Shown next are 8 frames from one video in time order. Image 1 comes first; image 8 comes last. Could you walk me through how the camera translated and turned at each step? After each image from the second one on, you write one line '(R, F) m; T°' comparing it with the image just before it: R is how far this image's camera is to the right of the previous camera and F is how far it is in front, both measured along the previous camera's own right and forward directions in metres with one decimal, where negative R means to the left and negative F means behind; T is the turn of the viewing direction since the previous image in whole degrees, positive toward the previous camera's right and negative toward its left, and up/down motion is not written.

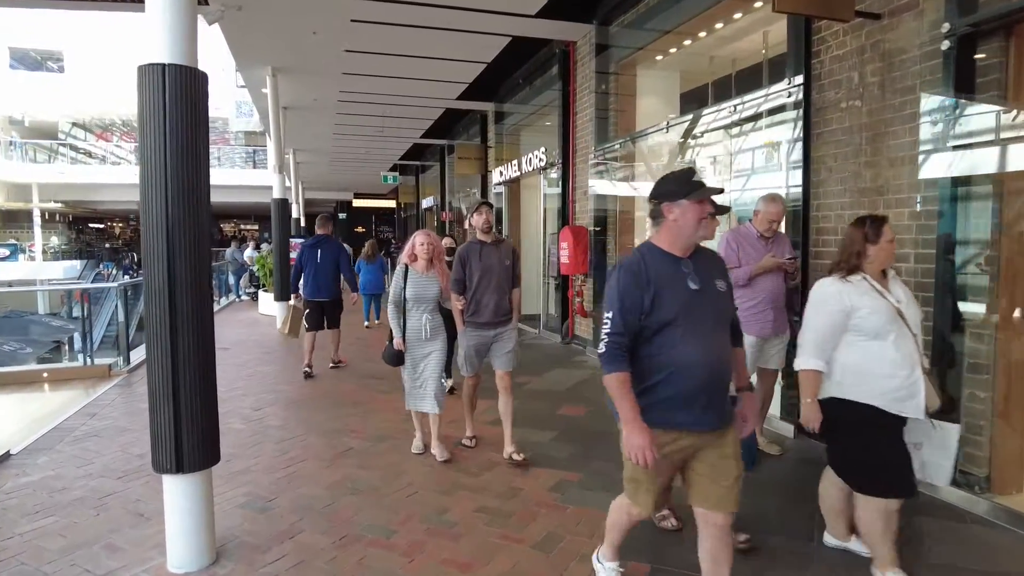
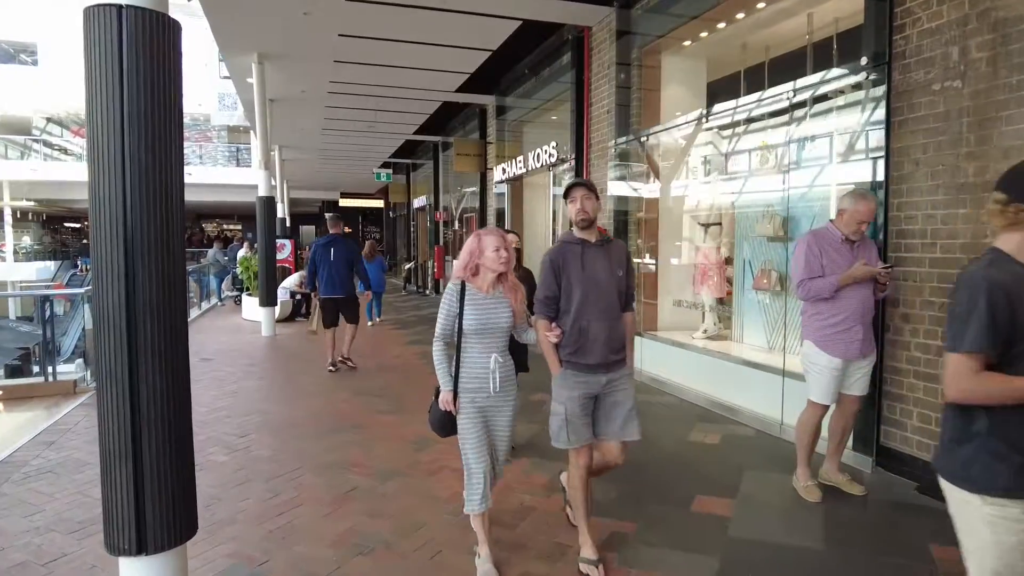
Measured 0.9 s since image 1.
(-0.3, +0.7) m; +1°
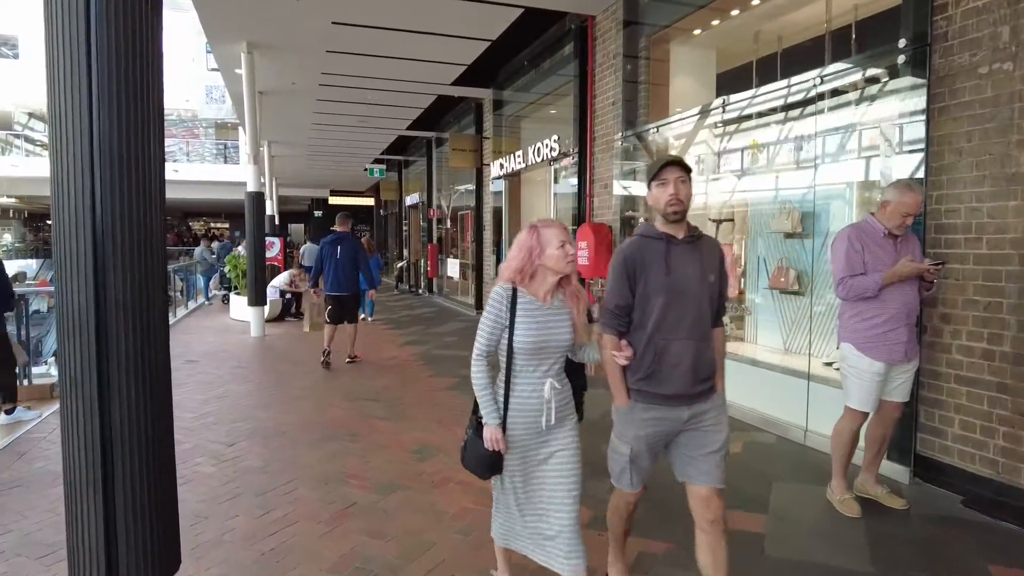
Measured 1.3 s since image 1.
(-0.1, +0.3) m; +1°
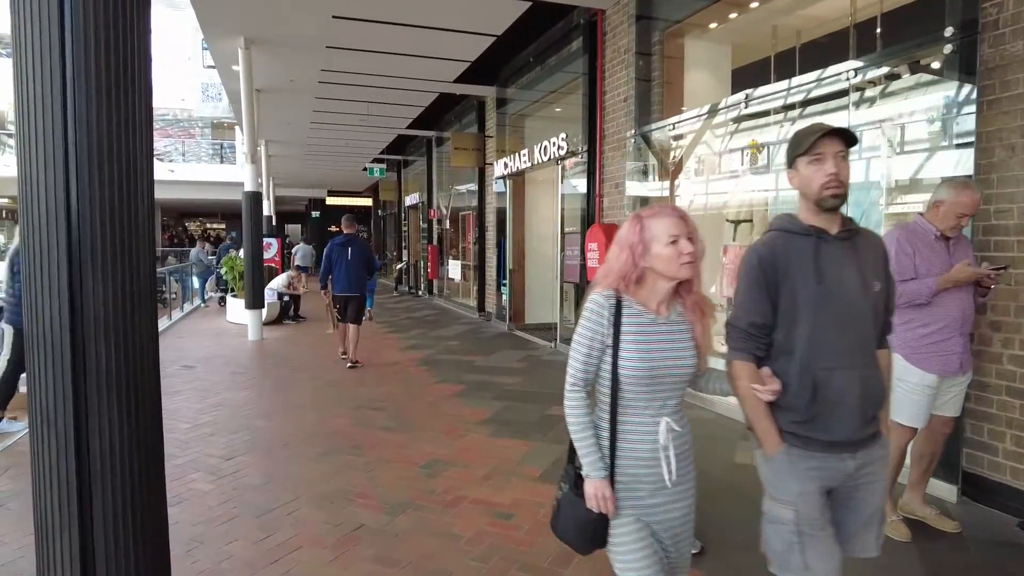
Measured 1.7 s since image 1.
(-0.1, +0.2) m; 0°
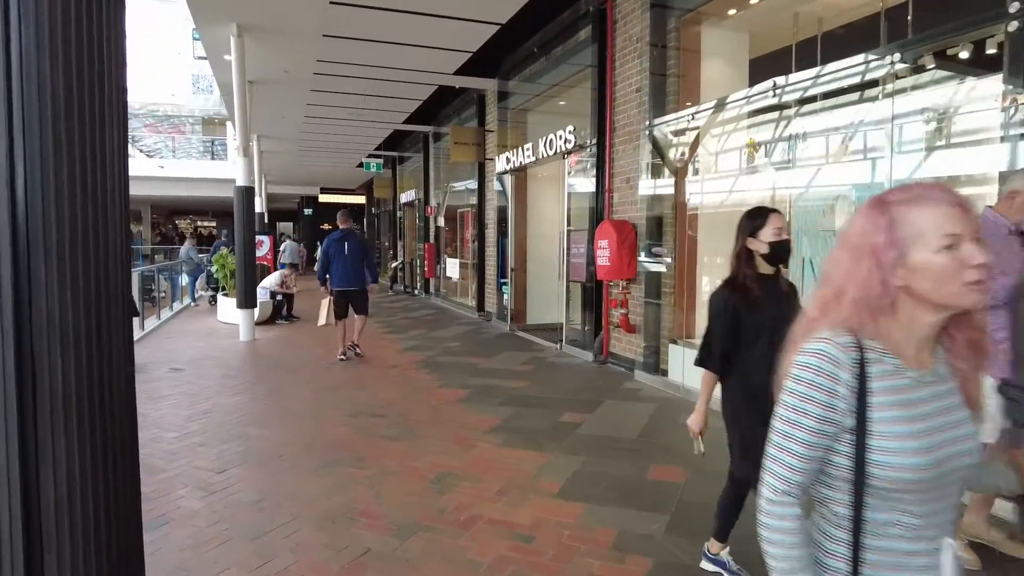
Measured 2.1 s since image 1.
(-0.1, +0.3) m; +1°
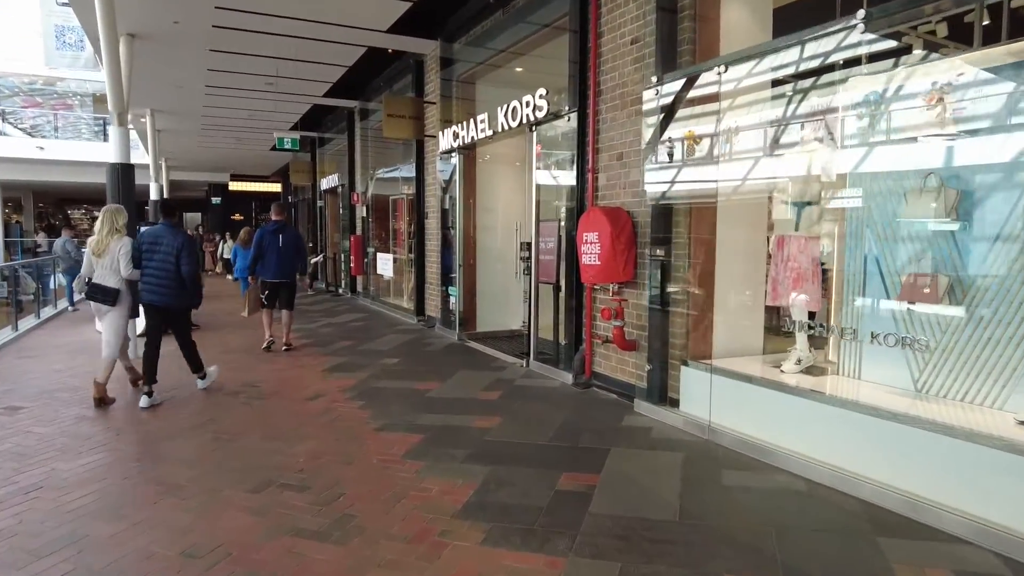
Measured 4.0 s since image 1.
(-0.3, +1.5) m; +7°
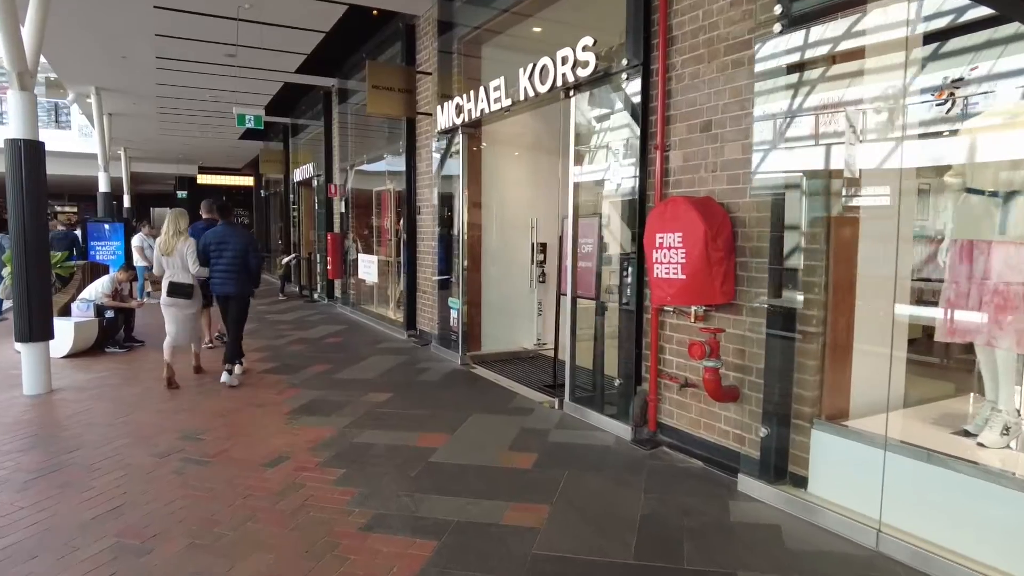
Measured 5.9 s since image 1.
(-0.4, +1.5) m; +2°
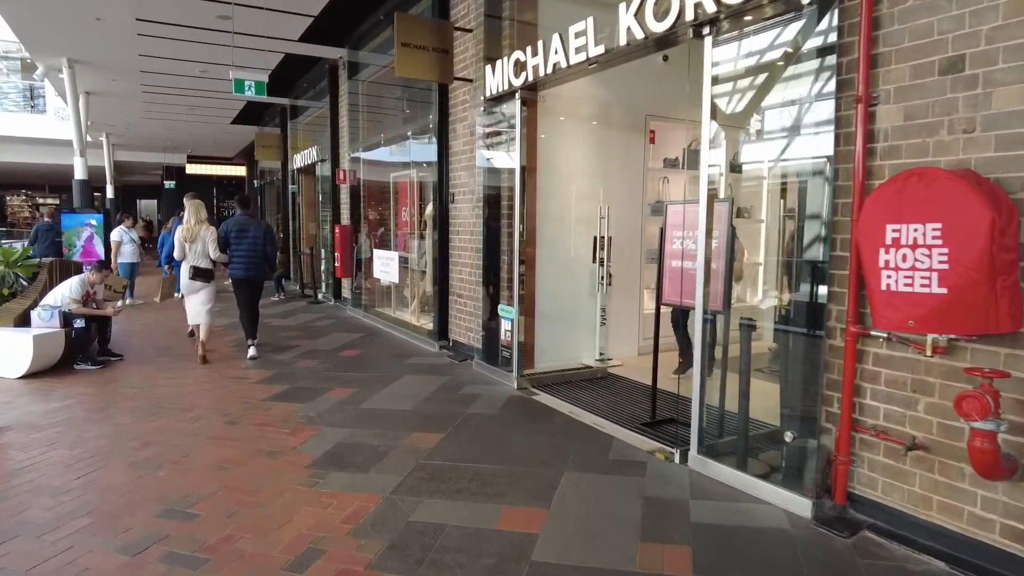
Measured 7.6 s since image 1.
(-0.6, +1.3) m; +1°
